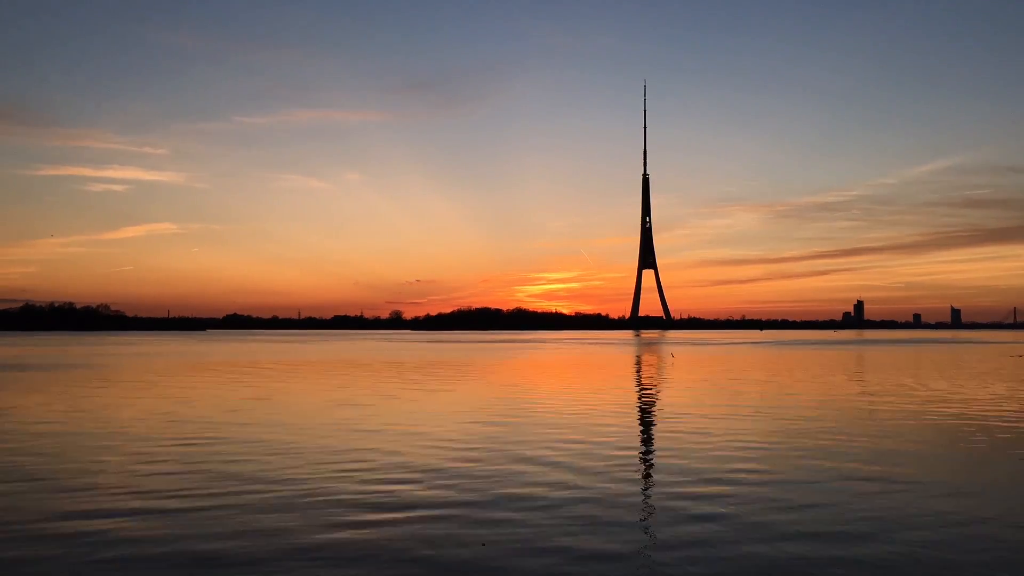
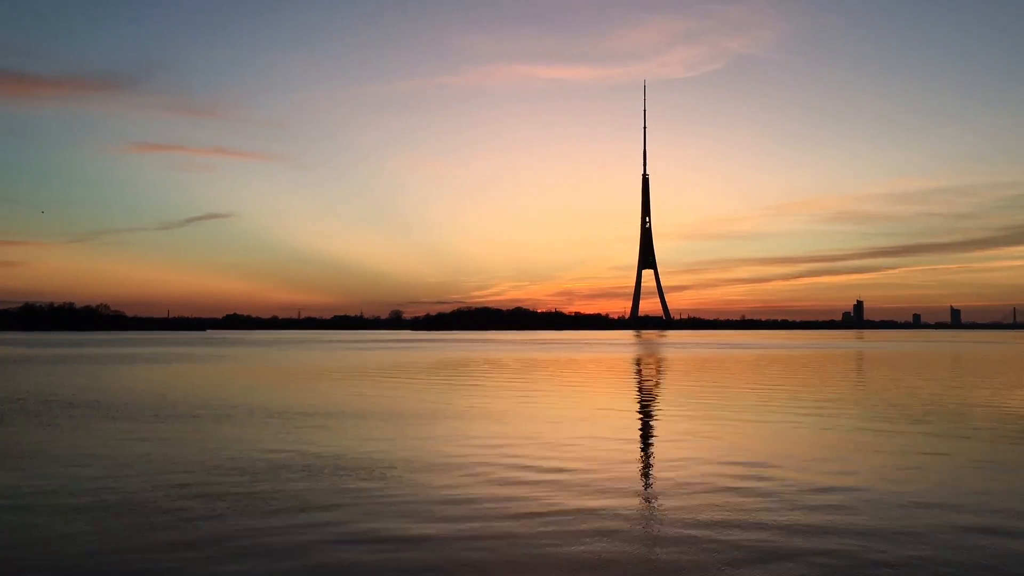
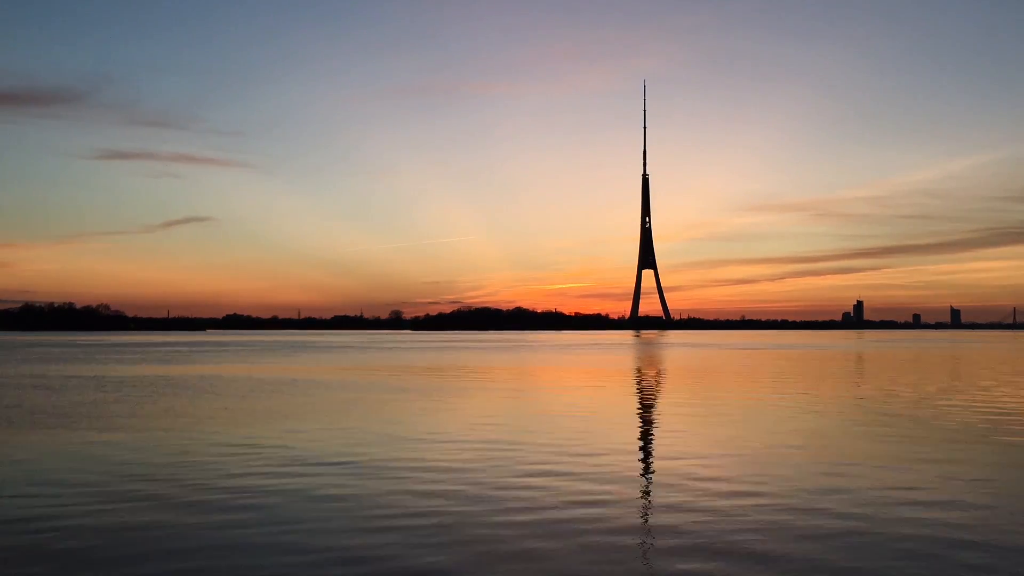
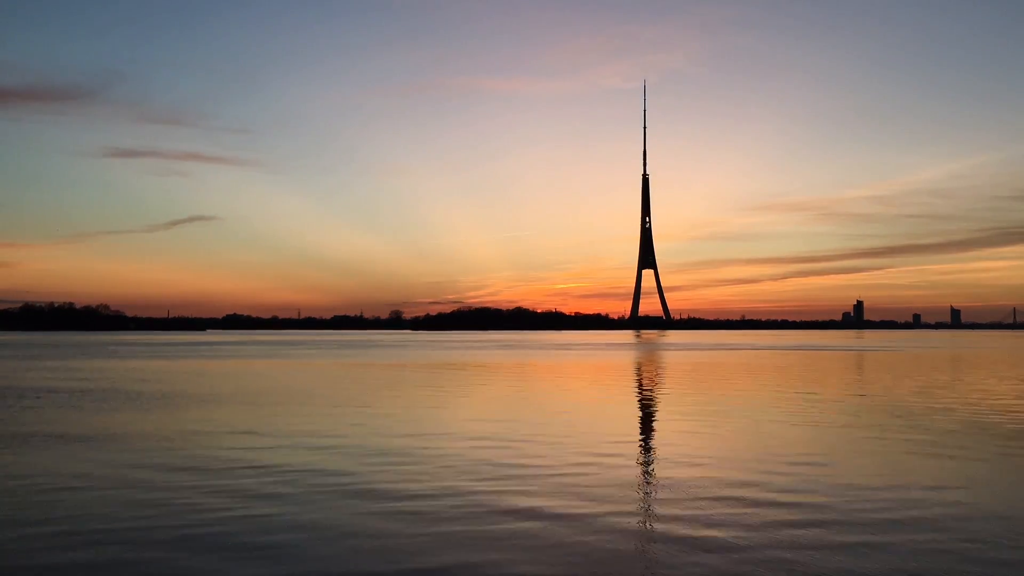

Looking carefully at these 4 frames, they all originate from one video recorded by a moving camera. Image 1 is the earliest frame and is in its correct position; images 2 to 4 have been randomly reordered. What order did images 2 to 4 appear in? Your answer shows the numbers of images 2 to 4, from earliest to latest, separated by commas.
3, 4, 2
